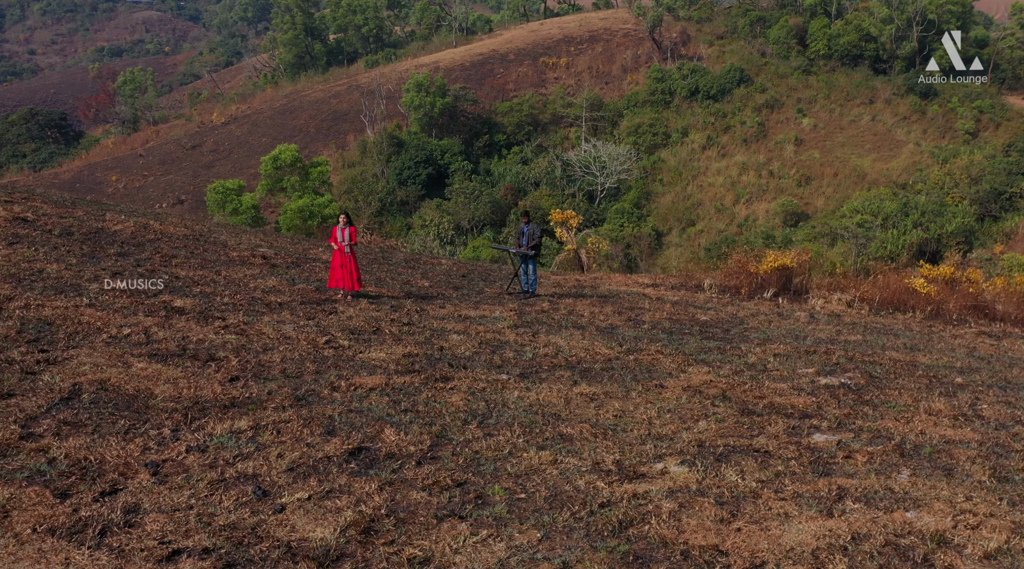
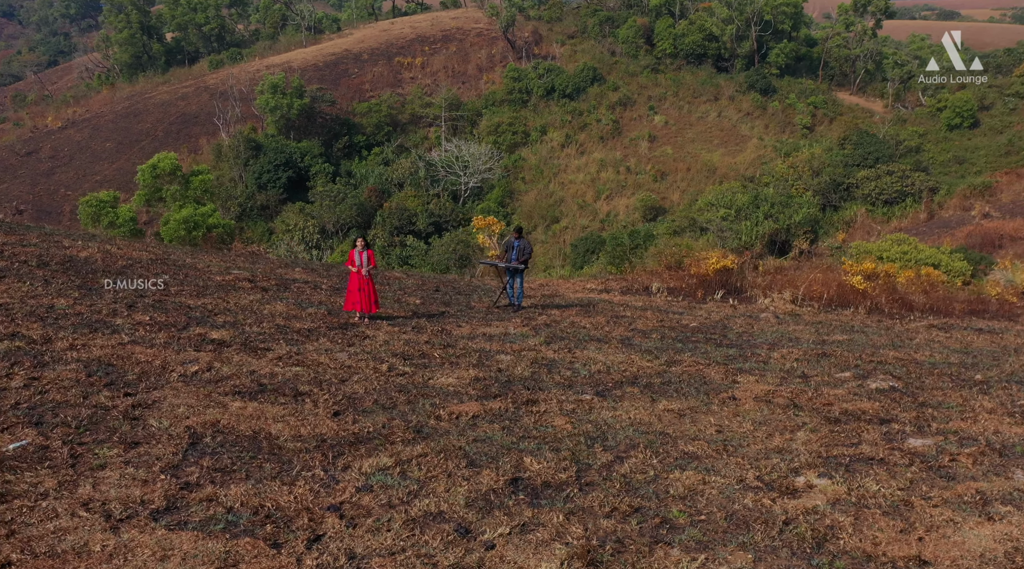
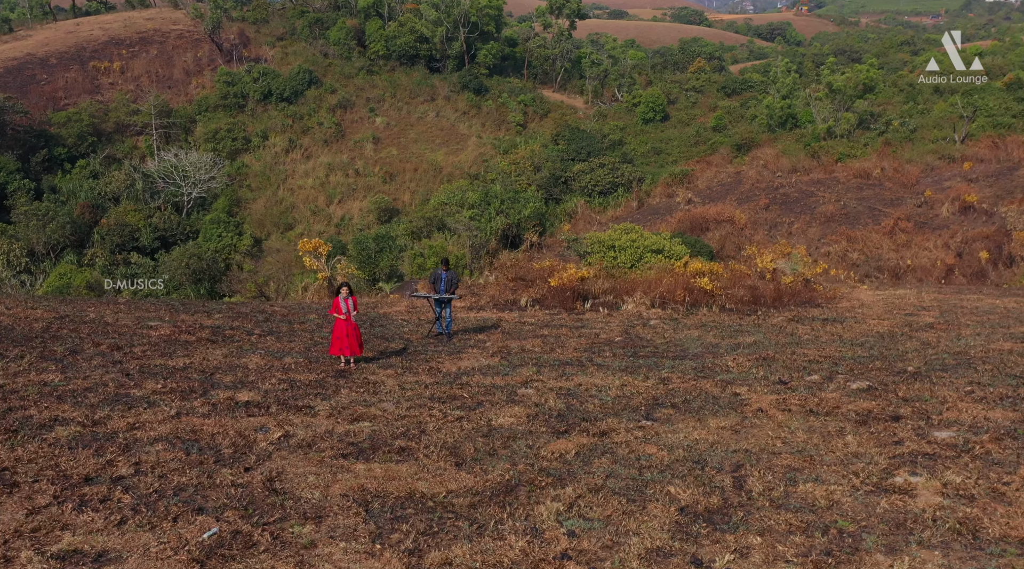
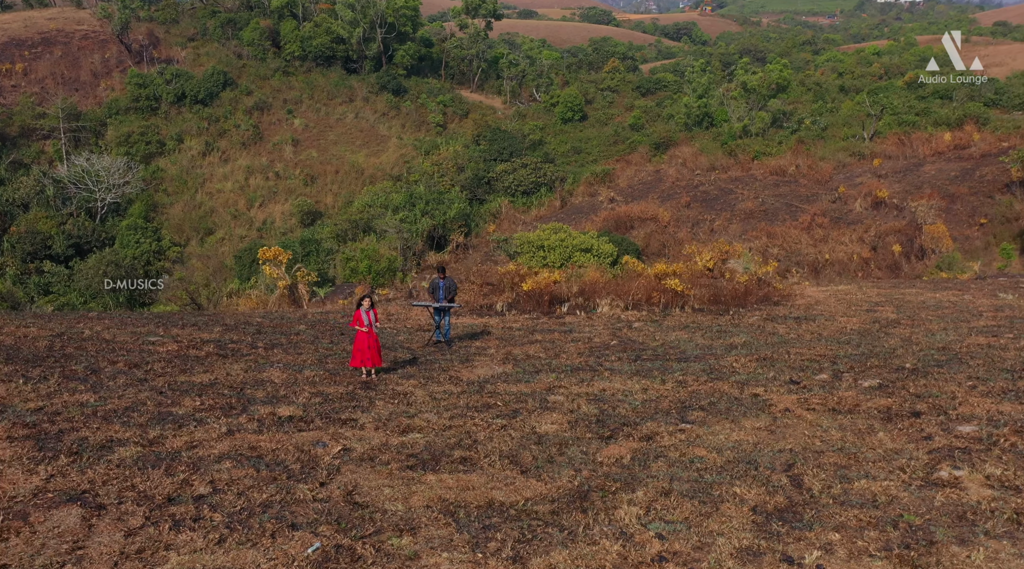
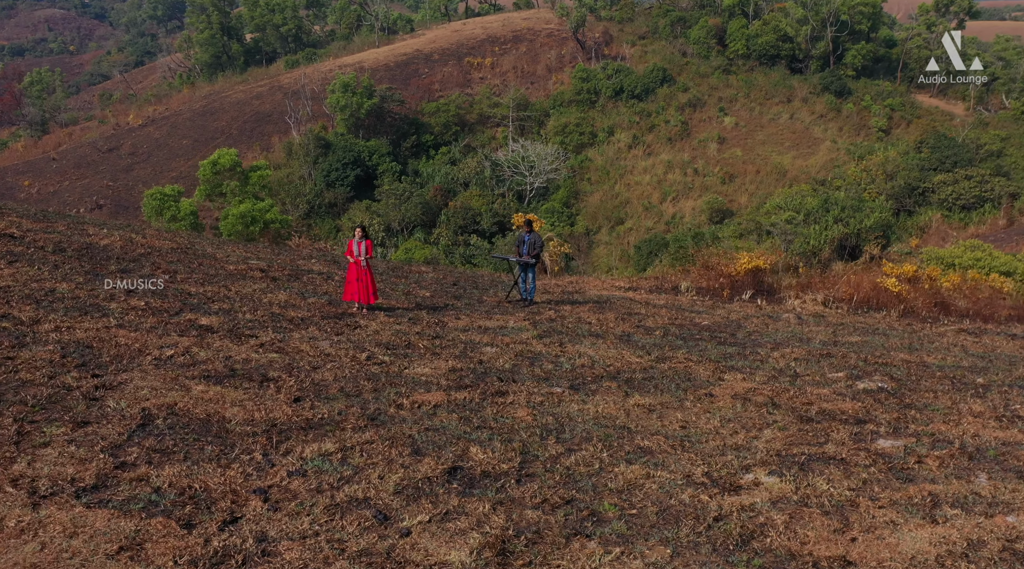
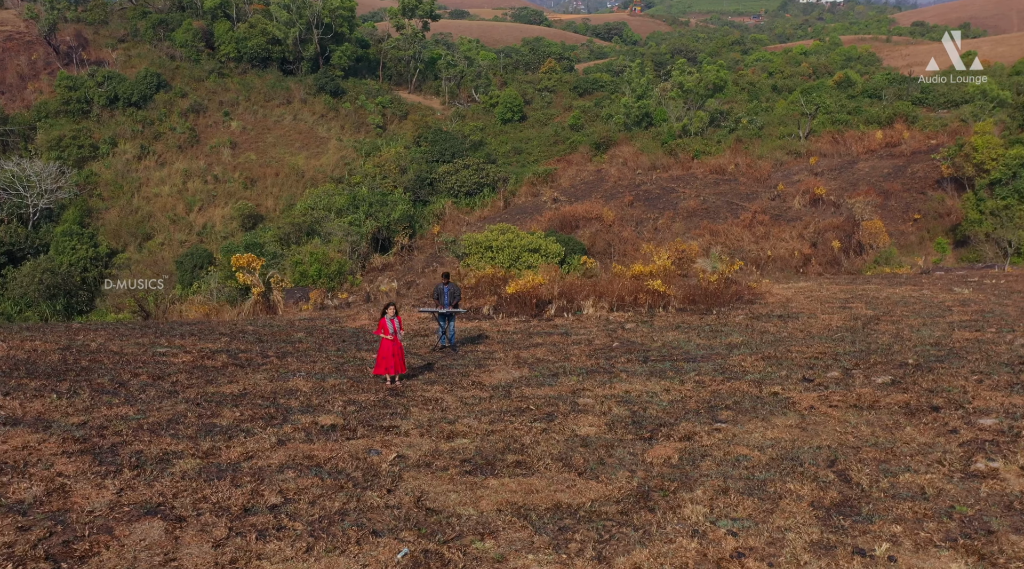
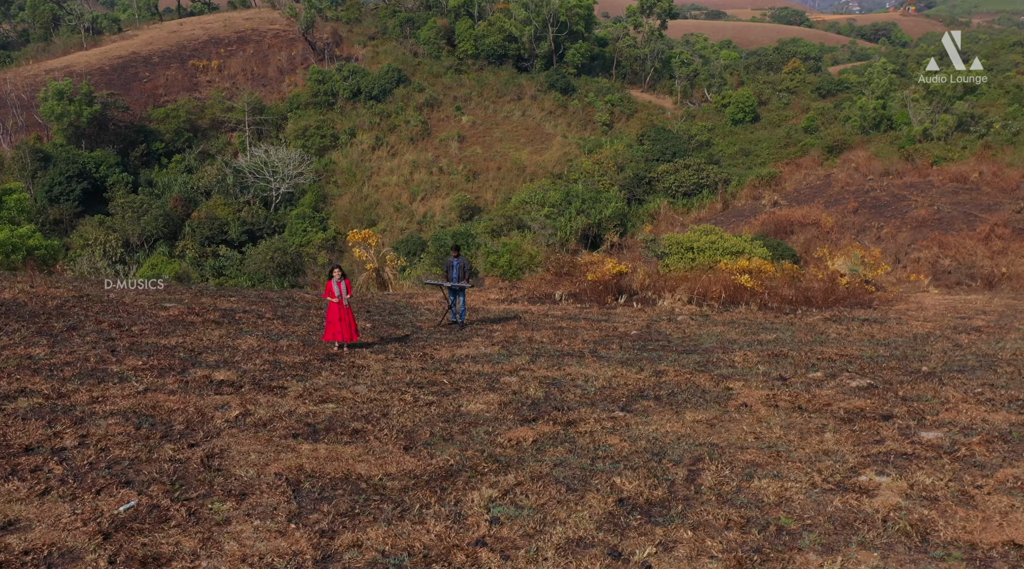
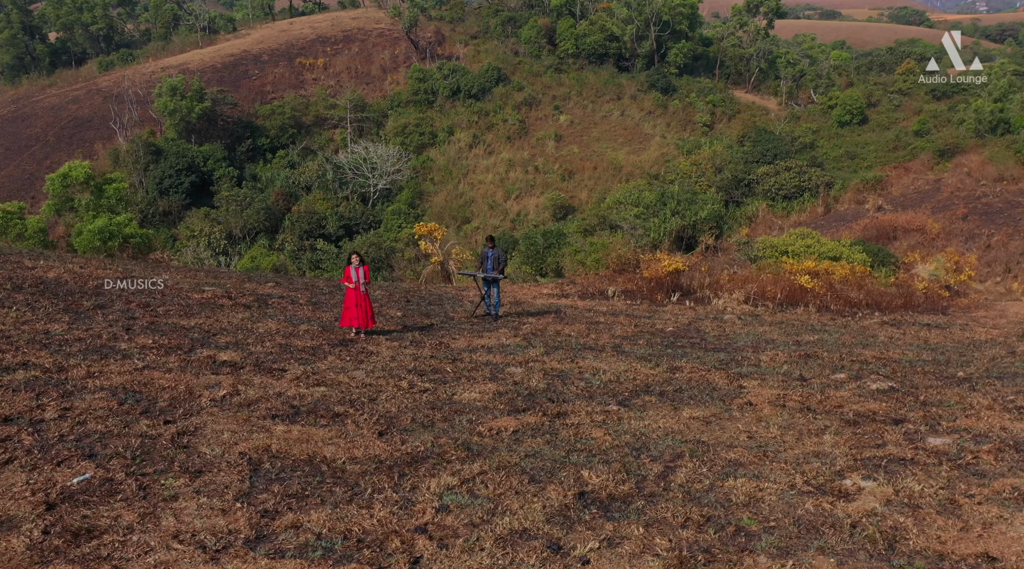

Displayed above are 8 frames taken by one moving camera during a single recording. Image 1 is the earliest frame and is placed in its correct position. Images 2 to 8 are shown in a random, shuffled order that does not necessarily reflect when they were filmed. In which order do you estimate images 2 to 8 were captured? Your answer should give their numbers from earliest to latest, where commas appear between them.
5, 2, 8, 7, 3, 4, 6
